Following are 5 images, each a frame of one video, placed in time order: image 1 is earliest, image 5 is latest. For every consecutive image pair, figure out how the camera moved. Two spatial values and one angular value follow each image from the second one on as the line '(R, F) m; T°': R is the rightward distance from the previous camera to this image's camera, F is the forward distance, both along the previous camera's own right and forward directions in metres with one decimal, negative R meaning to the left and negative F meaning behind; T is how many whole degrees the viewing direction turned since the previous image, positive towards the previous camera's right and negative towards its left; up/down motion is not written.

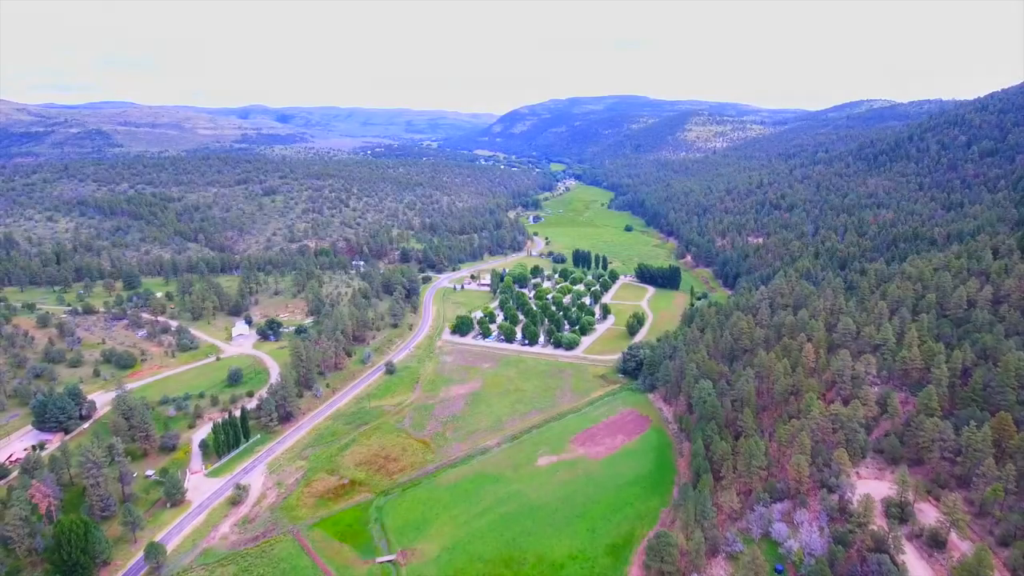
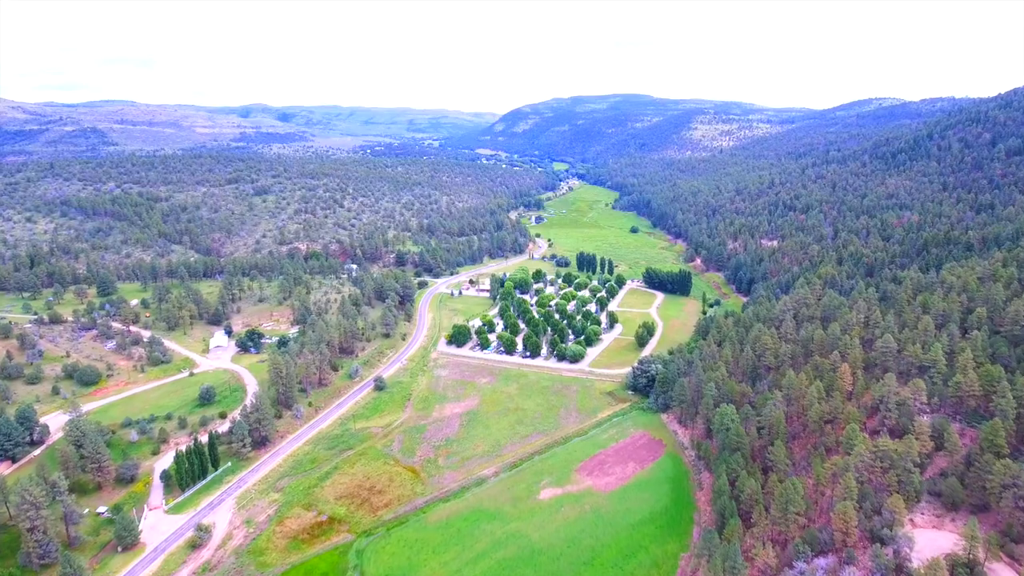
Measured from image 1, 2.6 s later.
(+0.3, +8.5) m; 0°
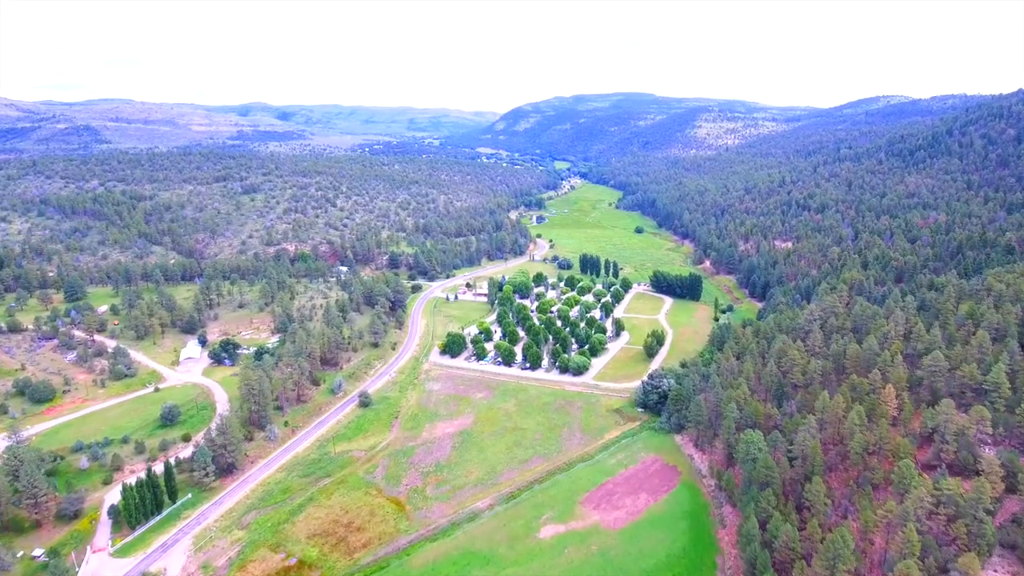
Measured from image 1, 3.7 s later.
(+0.4, +8.5) m; 0°
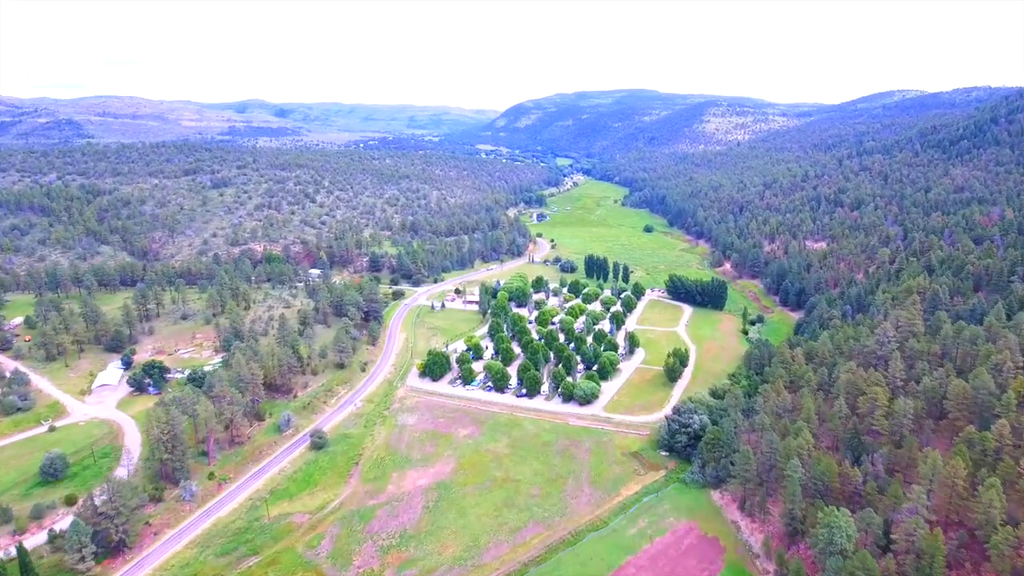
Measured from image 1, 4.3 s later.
(+0.8, +17.9) m; 0°
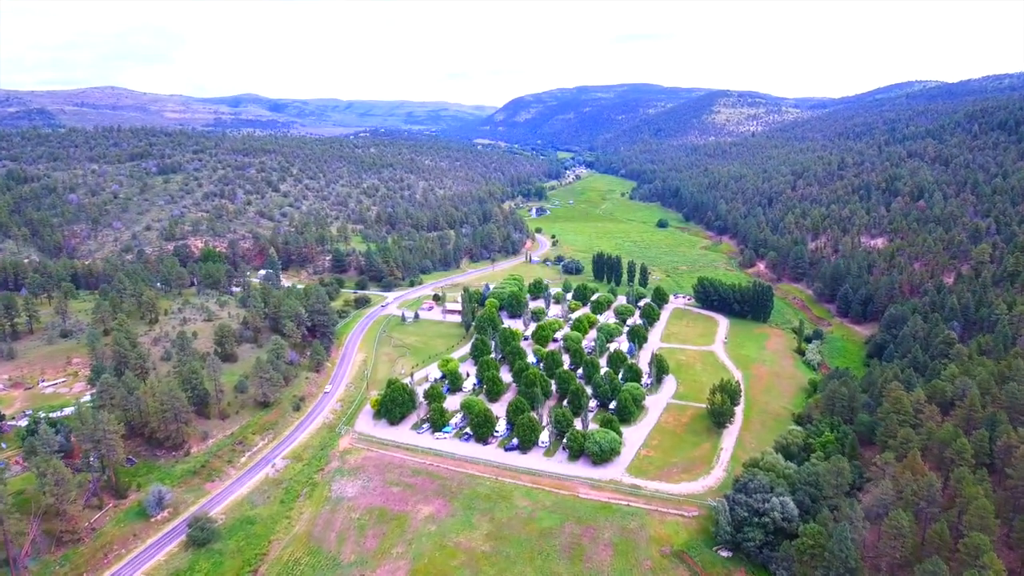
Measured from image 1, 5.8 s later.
(+0.9, +23.6) m; 0°
